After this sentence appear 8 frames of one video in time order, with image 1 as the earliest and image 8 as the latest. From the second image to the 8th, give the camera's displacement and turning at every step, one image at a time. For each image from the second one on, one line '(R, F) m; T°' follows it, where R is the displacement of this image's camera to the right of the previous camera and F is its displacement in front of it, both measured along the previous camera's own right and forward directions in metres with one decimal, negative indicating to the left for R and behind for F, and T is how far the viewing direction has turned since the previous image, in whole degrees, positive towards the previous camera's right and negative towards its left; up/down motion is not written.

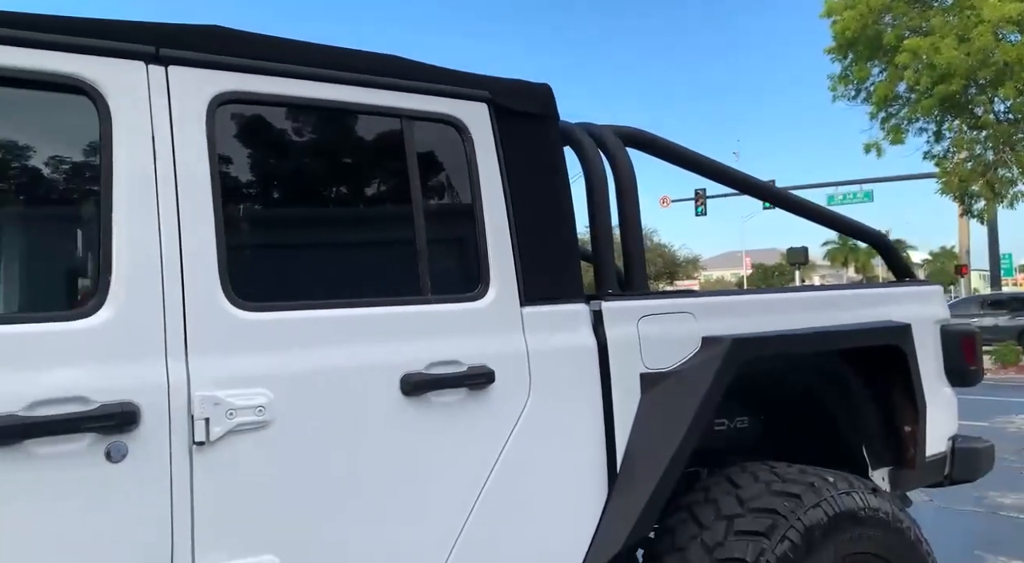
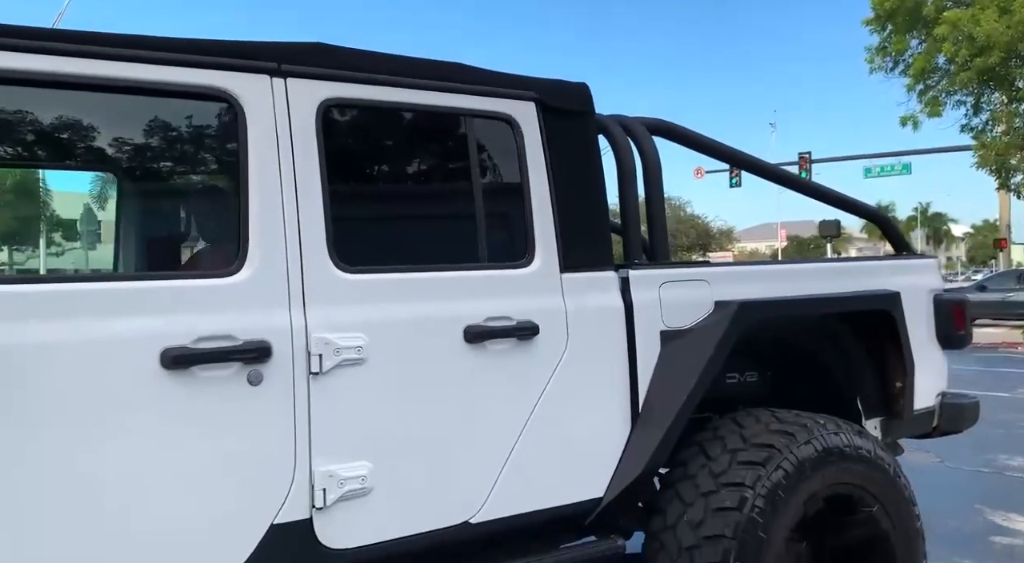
(0.0, -0.4) m; -2°
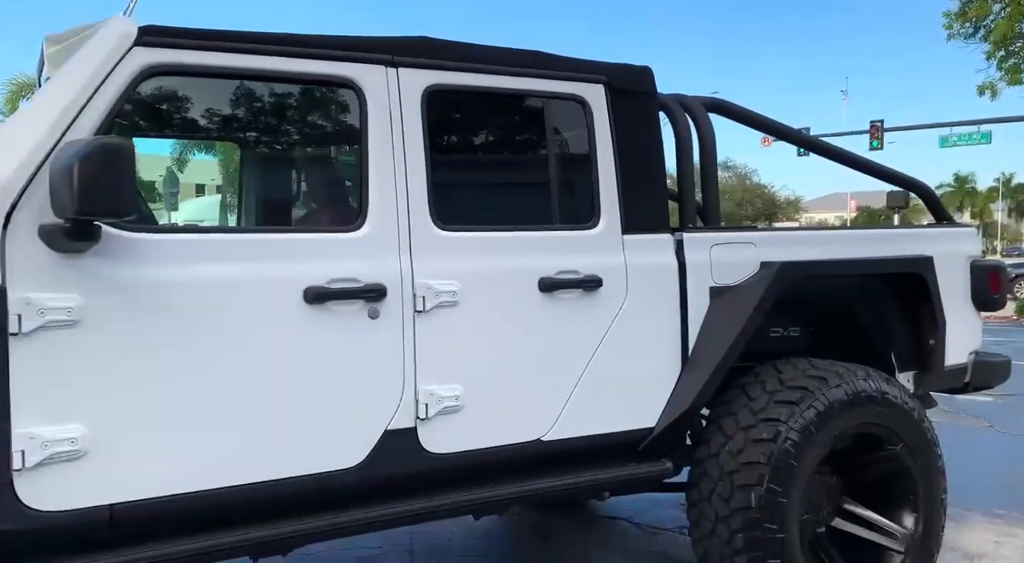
(0.0, -0.4) m; -4°
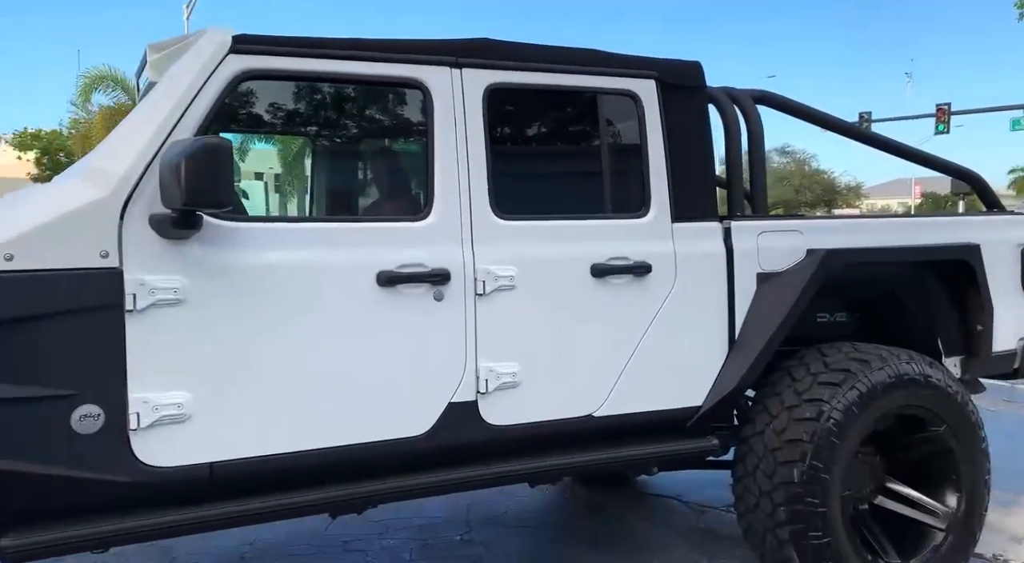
(0.0, -0.2) m; -4°
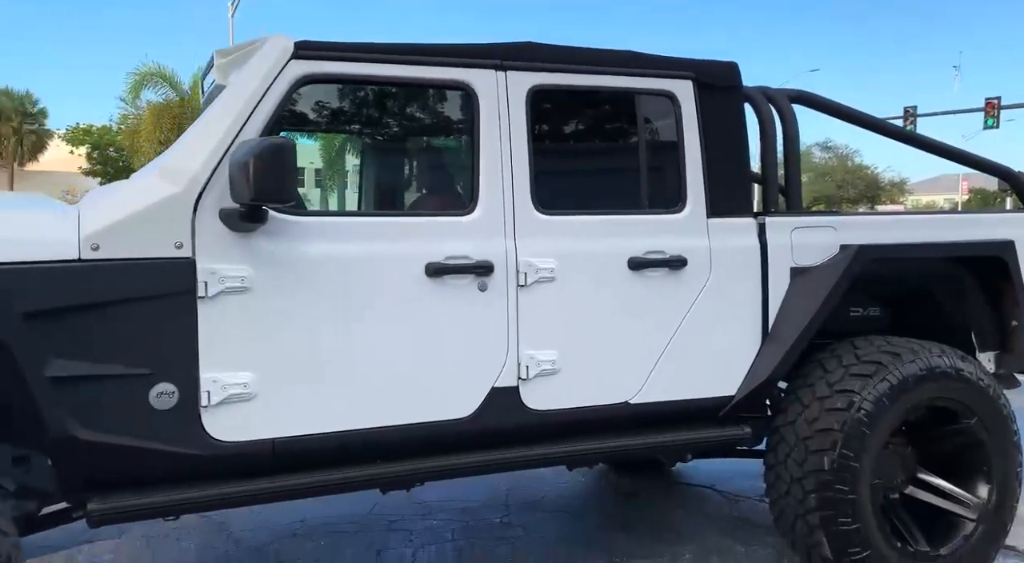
(0.0, -0.1) m; -3°
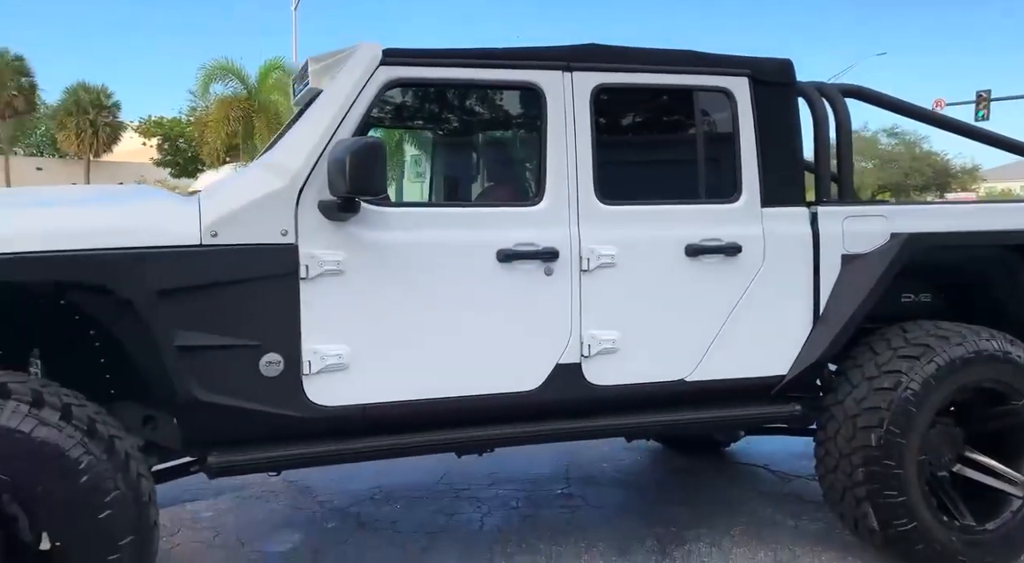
(0.0, -0.2) m; -4°
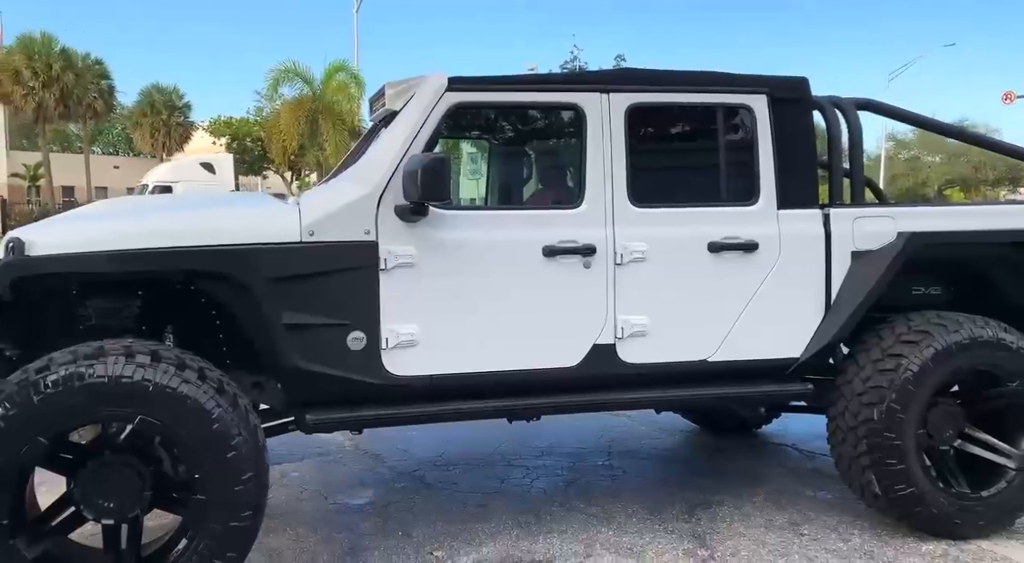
(+0.1, -0.5) m; -4°
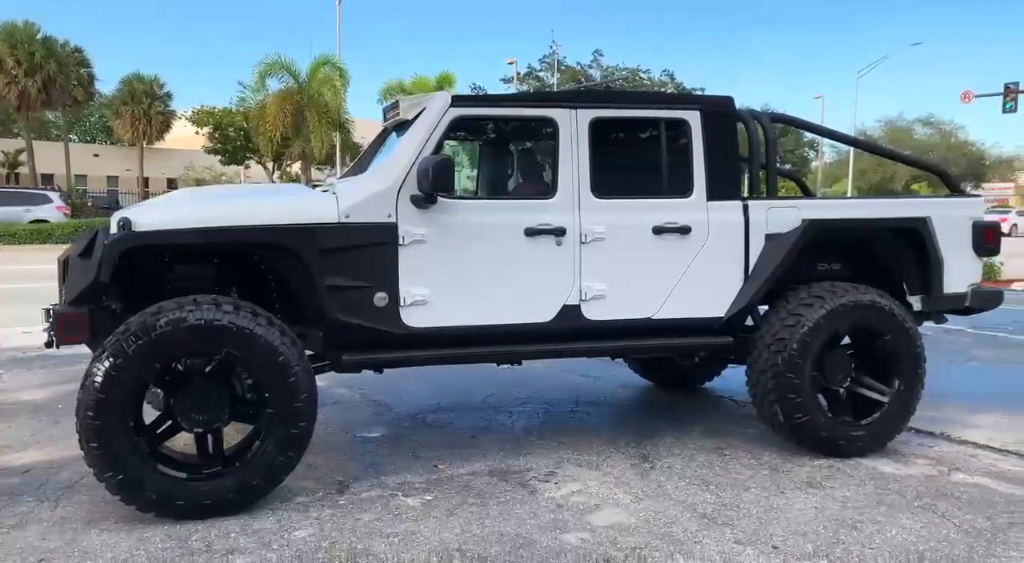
(0.0, -0.9) m; +2°
